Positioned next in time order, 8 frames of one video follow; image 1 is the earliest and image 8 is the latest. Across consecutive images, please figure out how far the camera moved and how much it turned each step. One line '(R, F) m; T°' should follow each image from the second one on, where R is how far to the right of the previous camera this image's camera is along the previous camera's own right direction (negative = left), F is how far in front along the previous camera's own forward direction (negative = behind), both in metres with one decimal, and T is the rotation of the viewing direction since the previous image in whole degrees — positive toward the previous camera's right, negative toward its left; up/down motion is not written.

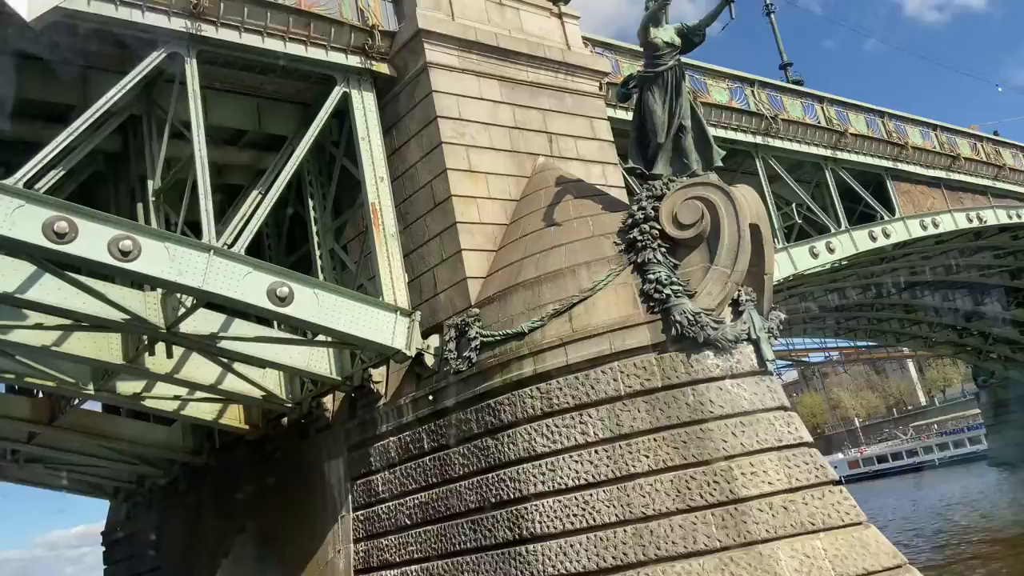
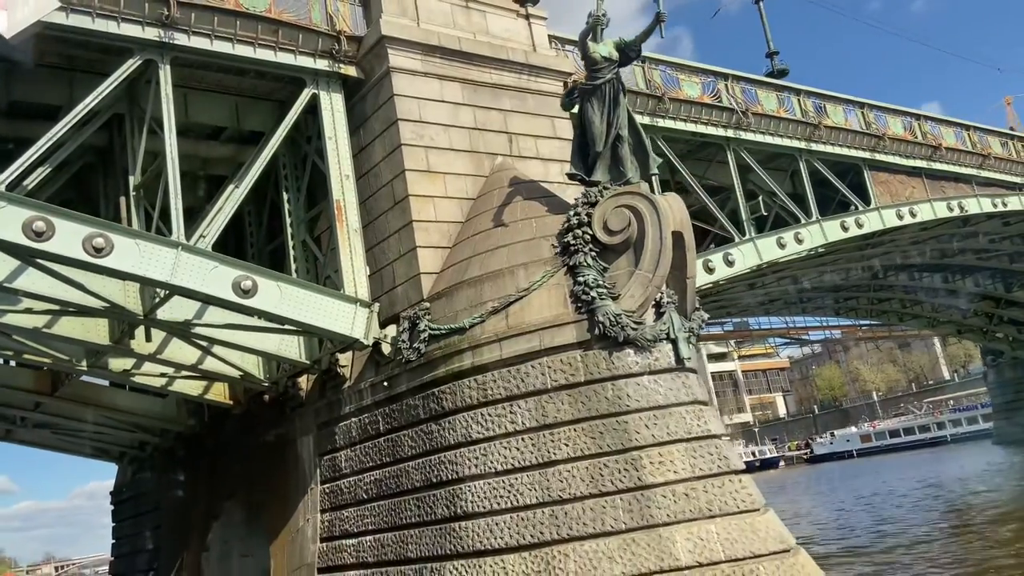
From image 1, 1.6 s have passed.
(+0.9, -0.7) m; -2°
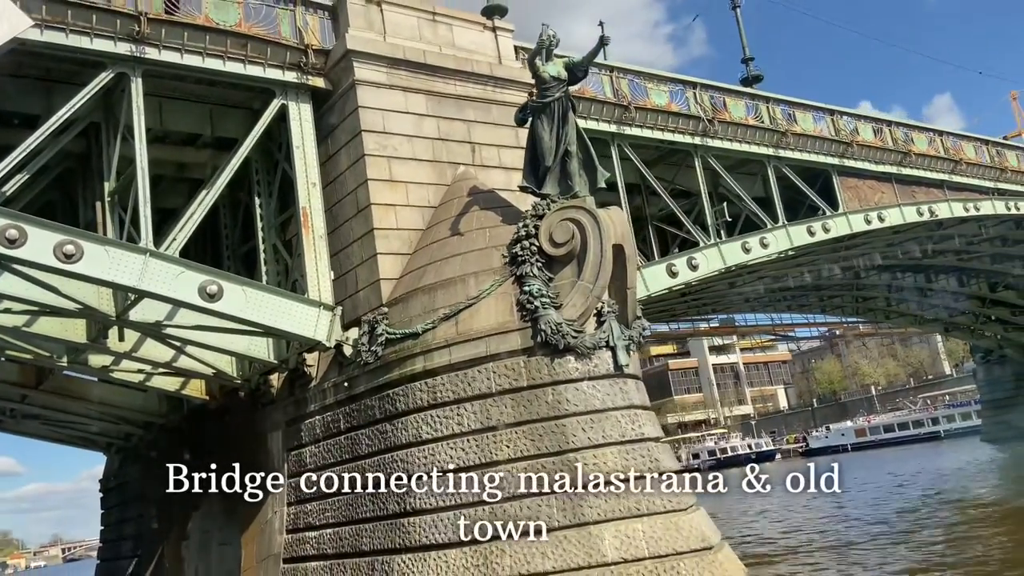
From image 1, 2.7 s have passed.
(+0.6, -0.5) m; 0°
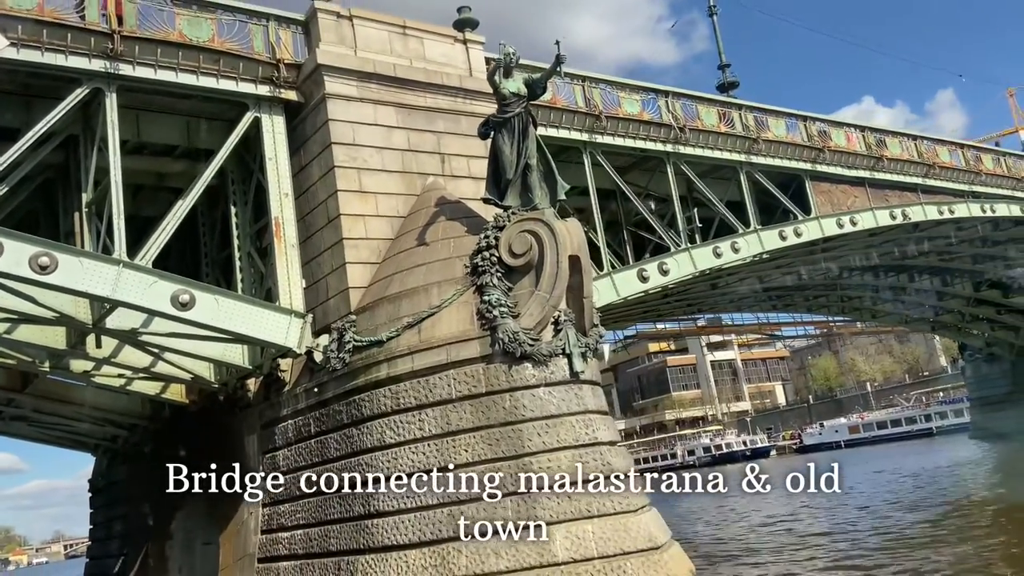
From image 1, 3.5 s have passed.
(+0.5, -0.3) m; 0°
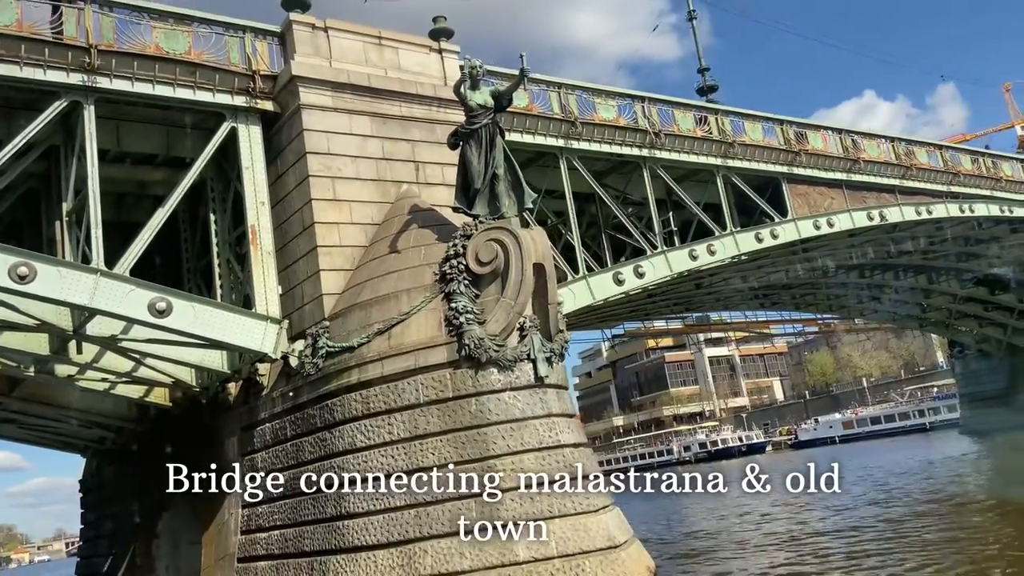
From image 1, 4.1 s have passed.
(+0.4, -0.3) m; 0°
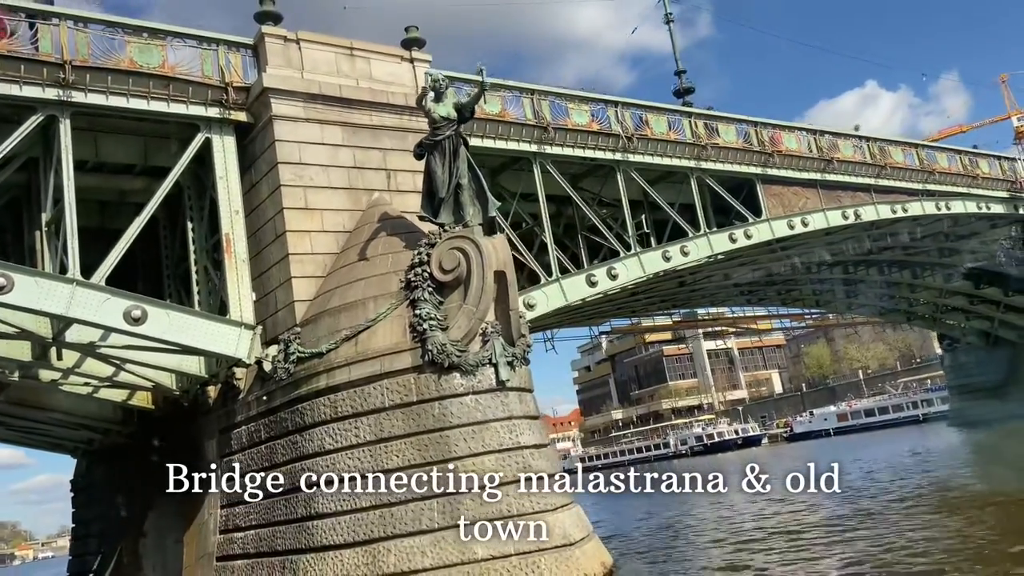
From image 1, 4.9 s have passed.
(+0.5, -0.3) m; 0°
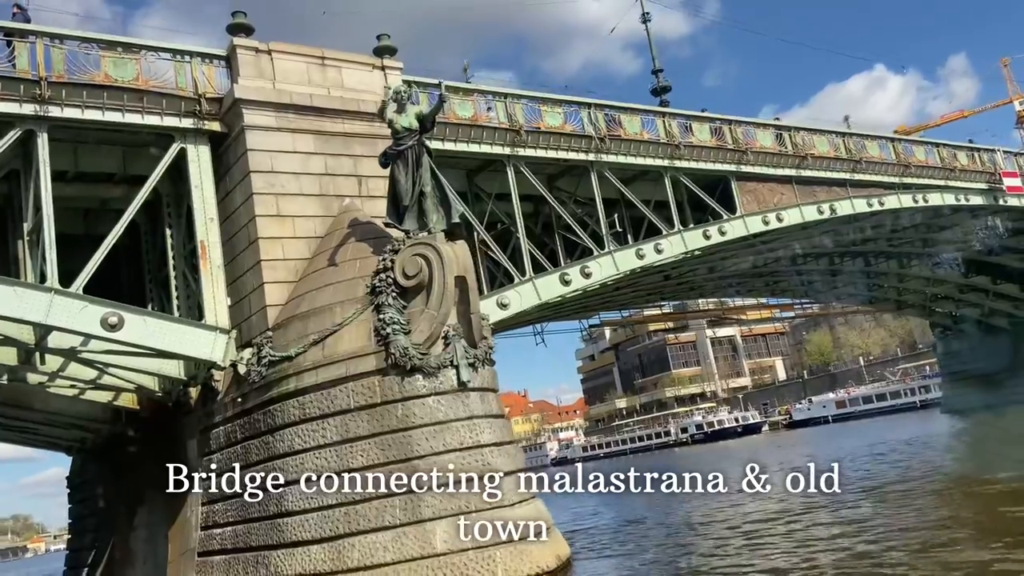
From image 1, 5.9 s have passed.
(+0.6, -0.4) m; 0°
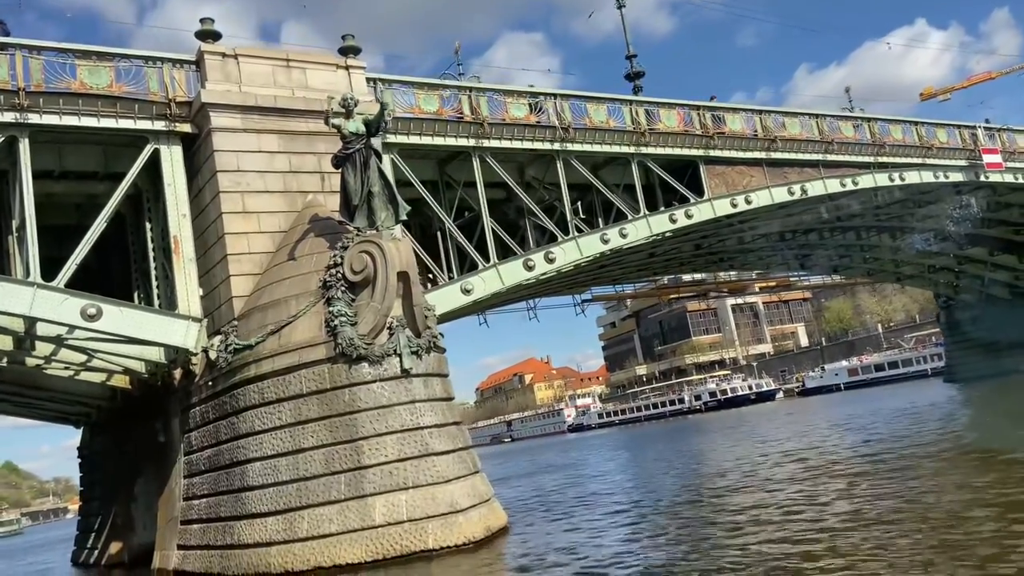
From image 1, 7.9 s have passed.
(+1.2, -0.8) m; -2°
